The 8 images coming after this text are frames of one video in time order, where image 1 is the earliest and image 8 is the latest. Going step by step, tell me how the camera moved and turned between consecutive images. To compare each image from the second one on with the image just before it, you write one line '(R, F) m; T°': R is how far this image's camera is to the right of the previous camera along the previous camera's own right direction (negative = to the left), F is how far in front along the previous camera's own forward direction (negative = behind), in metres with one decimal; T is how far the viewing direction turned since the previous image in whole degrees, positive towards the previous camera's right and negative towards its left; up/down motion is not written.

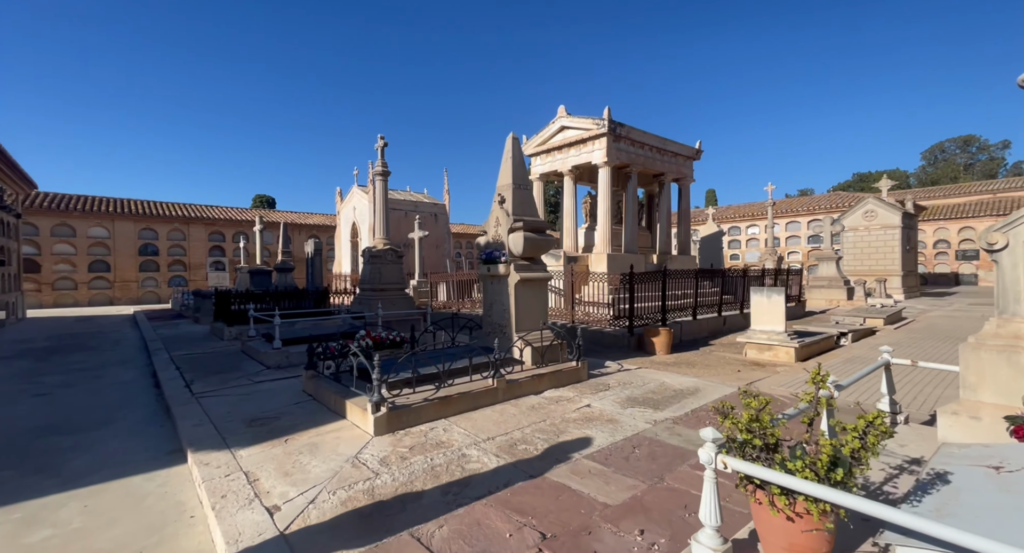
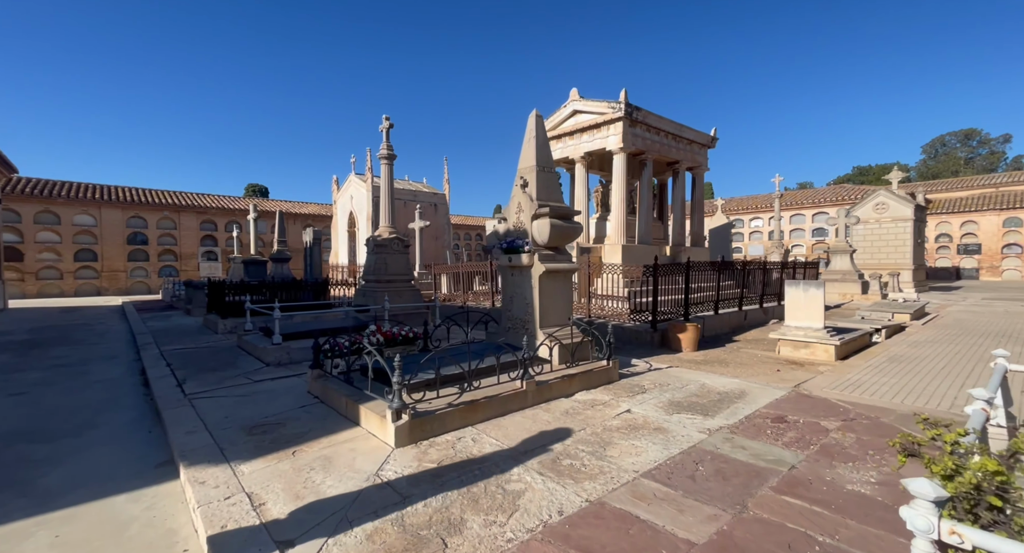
(-0.4, +0.6) m; +1°
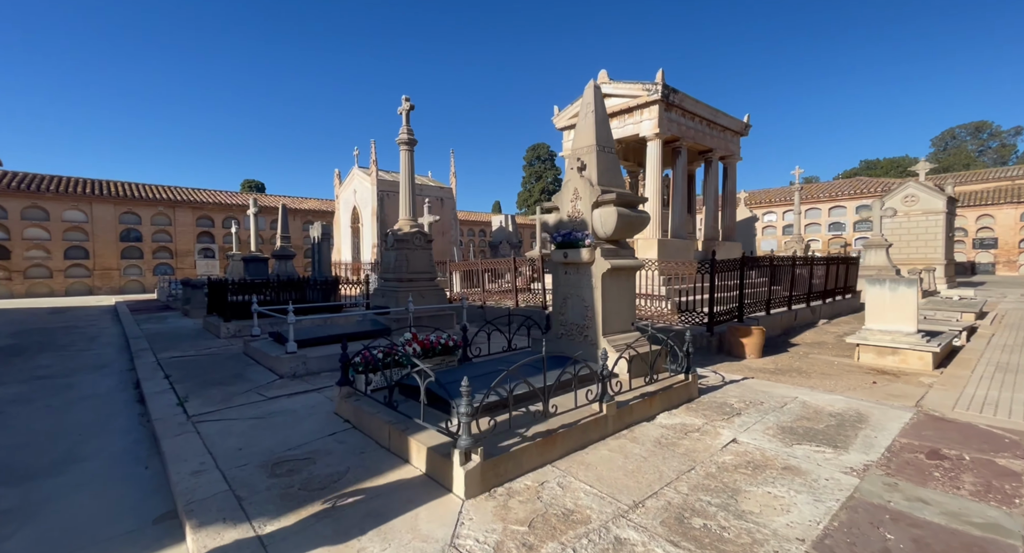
(-0.7, +0.9) m; 0°
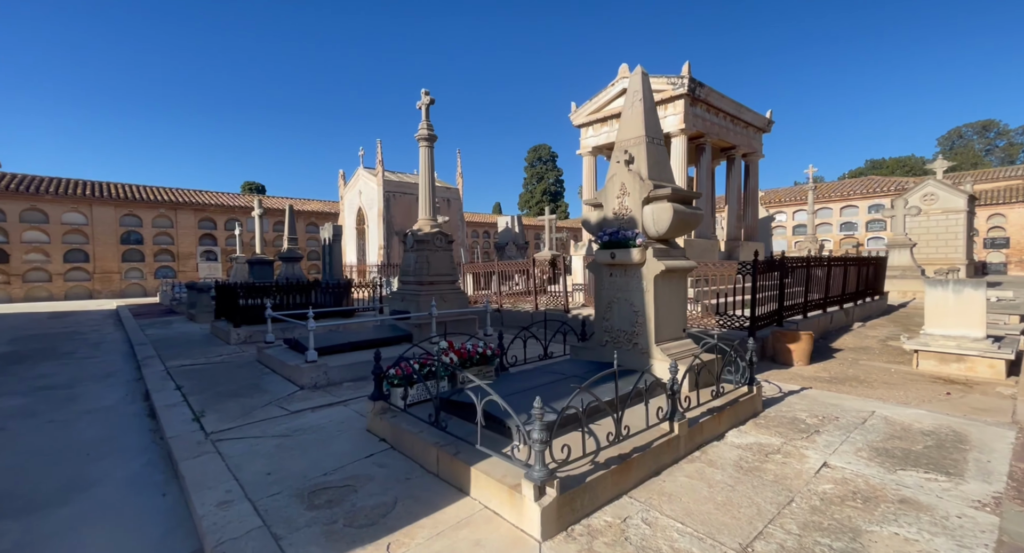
(-0.5, +0.4) m; 0°
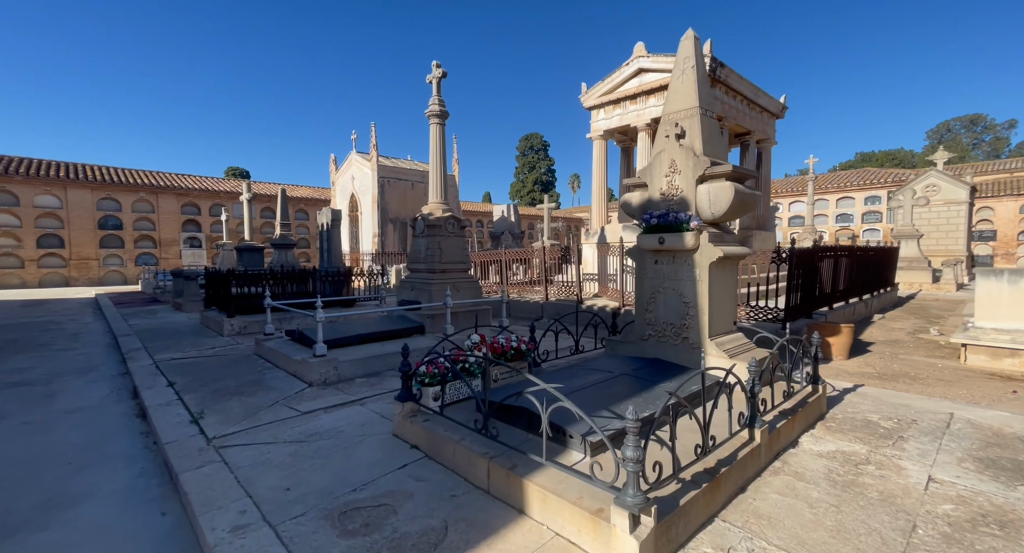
(-0.5, +0.5) m; +2°
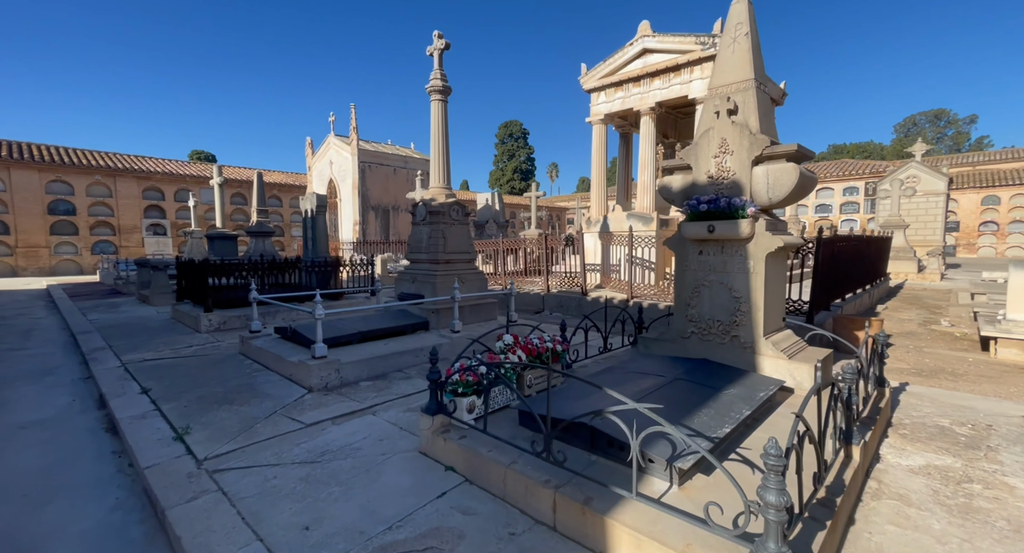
(-0.5, +0.6) m; +3°
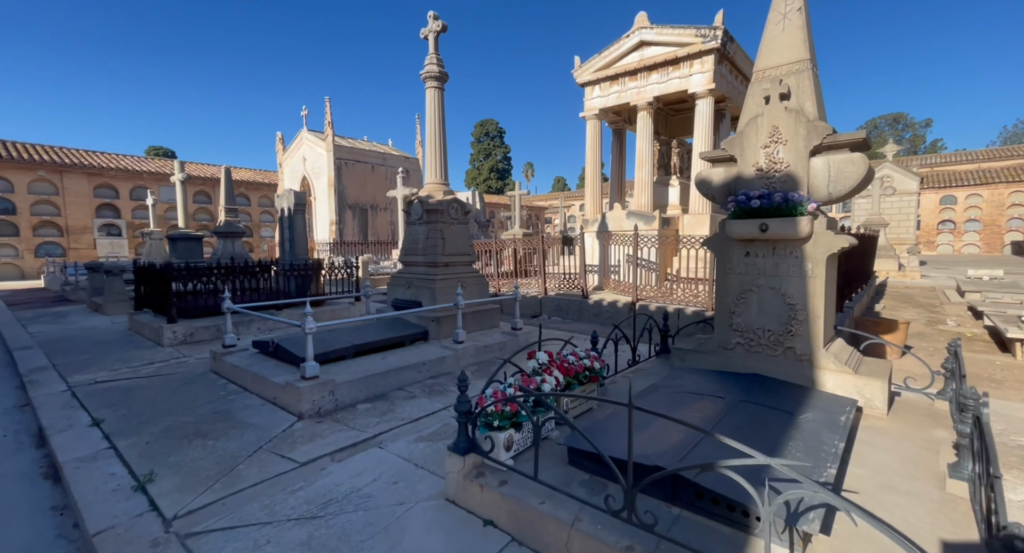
(-0.4, +0.6) m; +3°
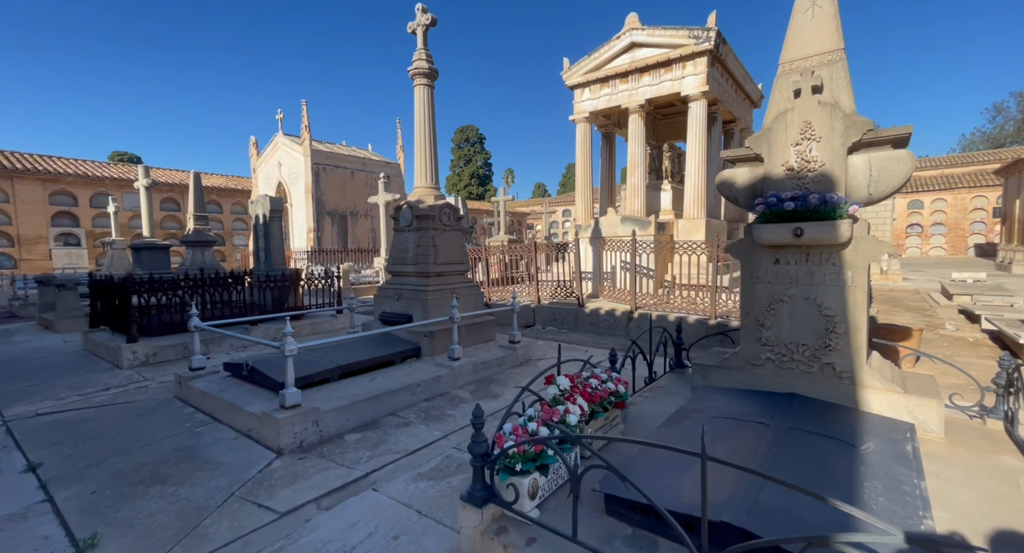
(-0.2, +0.4) m; +3°
